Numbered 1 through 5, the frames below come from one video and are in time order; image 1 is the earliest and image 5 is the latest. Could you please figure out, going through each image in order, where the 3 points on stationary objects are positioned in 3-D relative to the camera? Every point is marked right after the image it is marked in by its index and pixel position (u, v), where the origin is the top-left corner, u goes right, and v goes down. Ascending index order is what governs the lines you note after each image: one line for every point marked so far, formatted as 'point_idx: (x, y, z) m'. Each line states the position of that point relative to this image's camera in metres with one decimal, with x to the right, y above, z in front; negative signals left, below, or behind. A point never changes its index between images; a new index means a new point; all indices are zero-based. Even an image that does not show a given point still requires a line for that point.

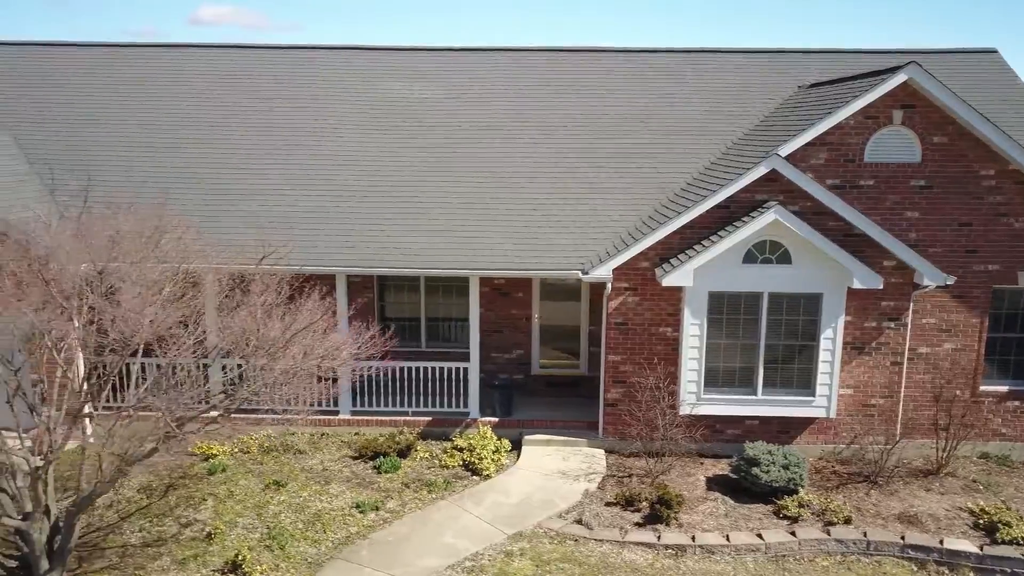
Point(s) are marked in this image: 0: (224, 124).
0: (-3.3, +1.8, +13.7) m
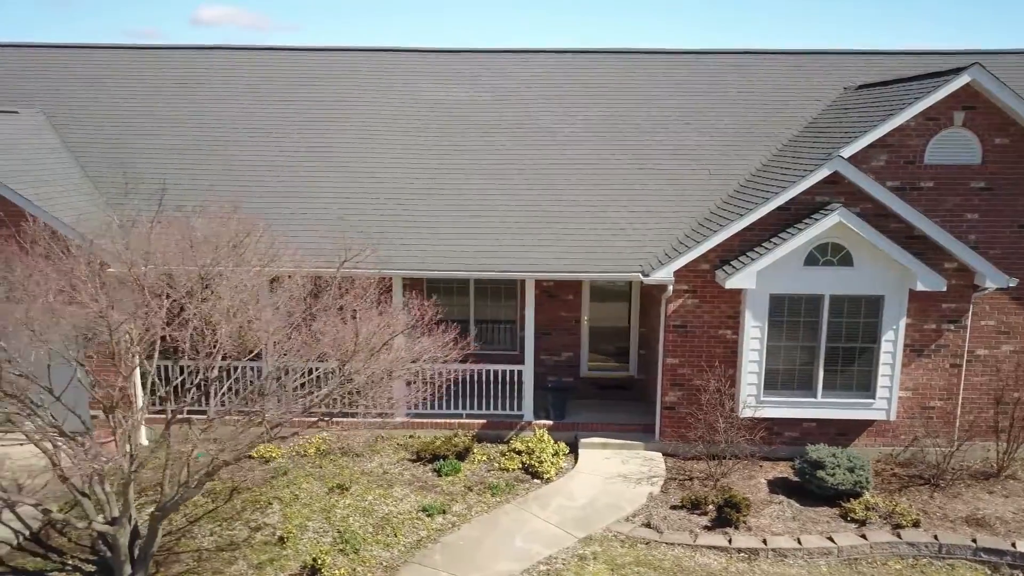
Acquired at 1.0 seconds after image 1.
0: (-2.8, +1.8, +13.7) m
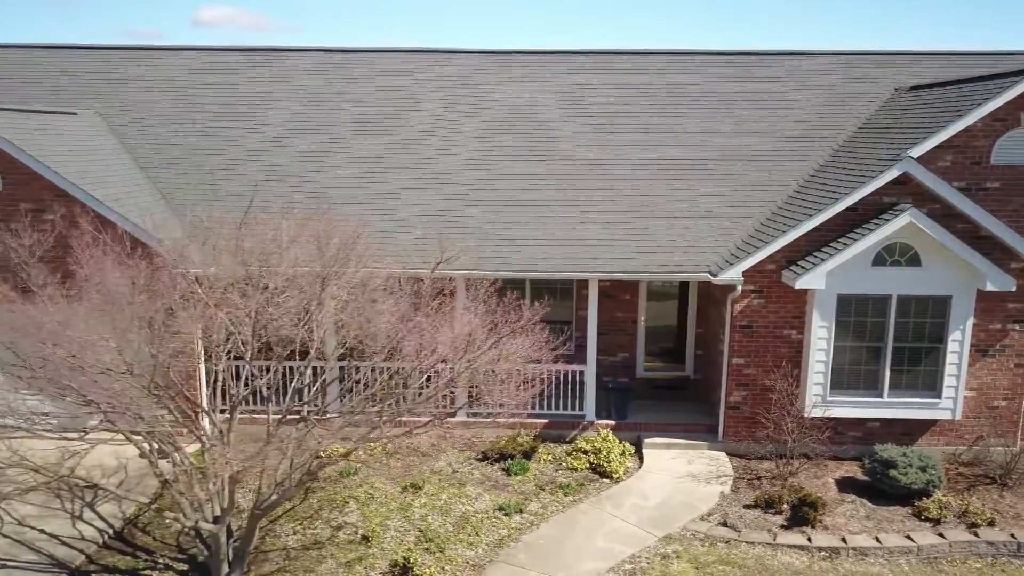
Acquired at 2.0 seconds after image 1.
0: (-2.1, +1.8, +13.7) m
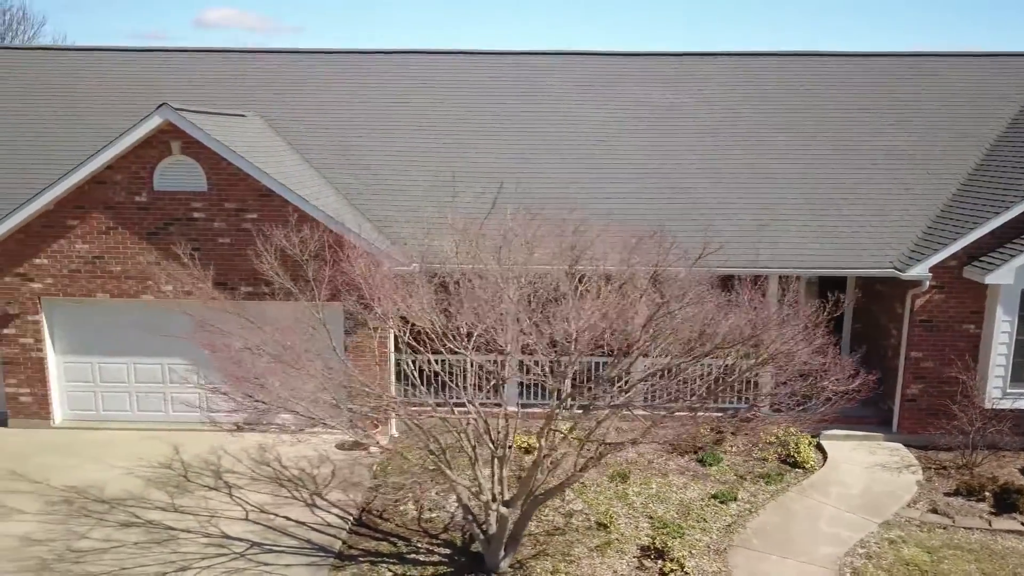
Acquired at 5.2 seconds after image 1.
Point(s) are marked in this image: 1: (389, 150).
0: (-0.3, +1.8, +14.1) m
1: (-1.4, +1.6, +13.7) m
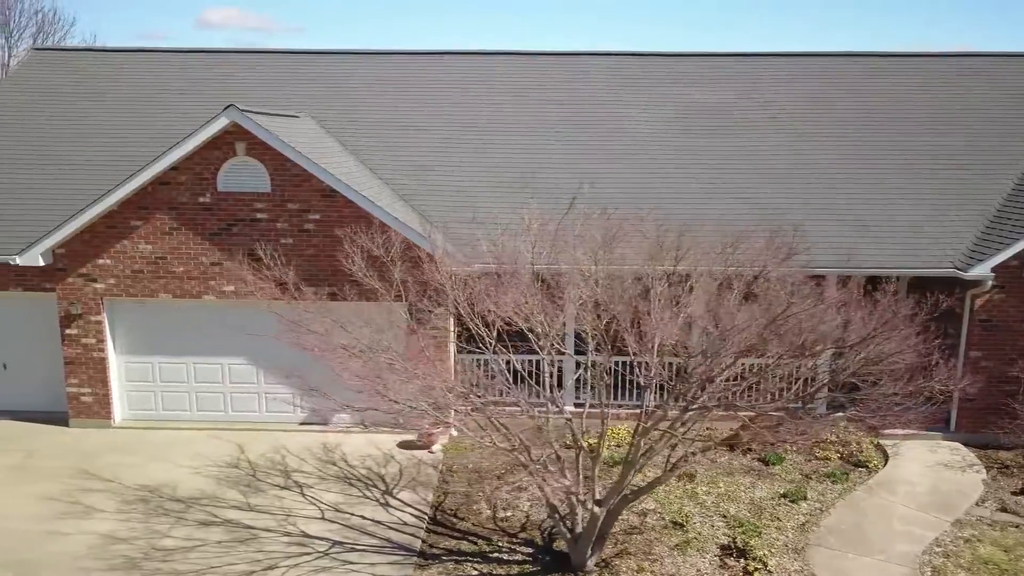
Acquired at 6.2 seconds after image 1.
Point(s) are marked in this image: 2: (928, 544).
0: (+0.3, +1.8, +14.1) m
1: (-0.8, +1.6, +13.7) m
2: (+3.2, -2.0, +9.2) m
